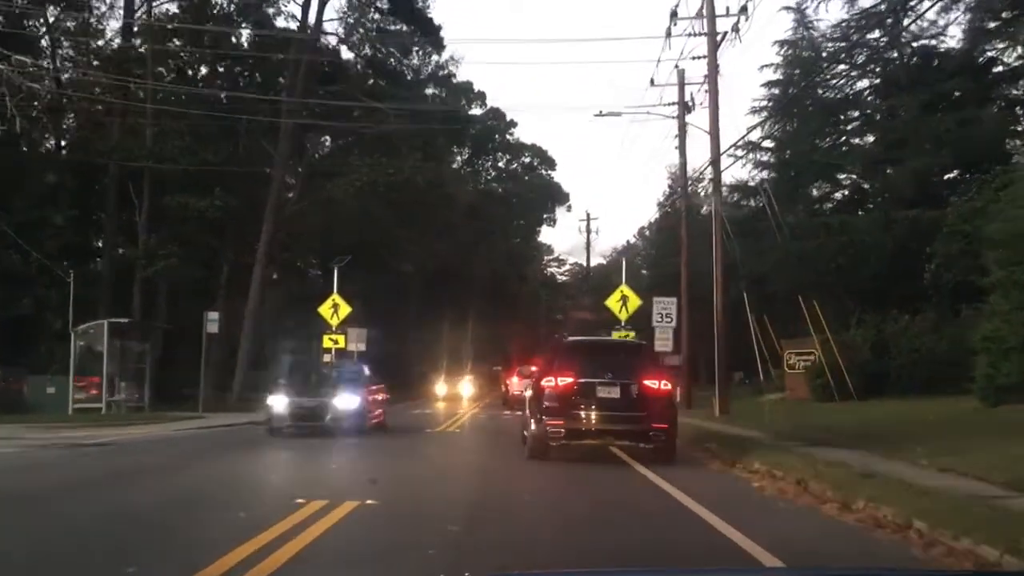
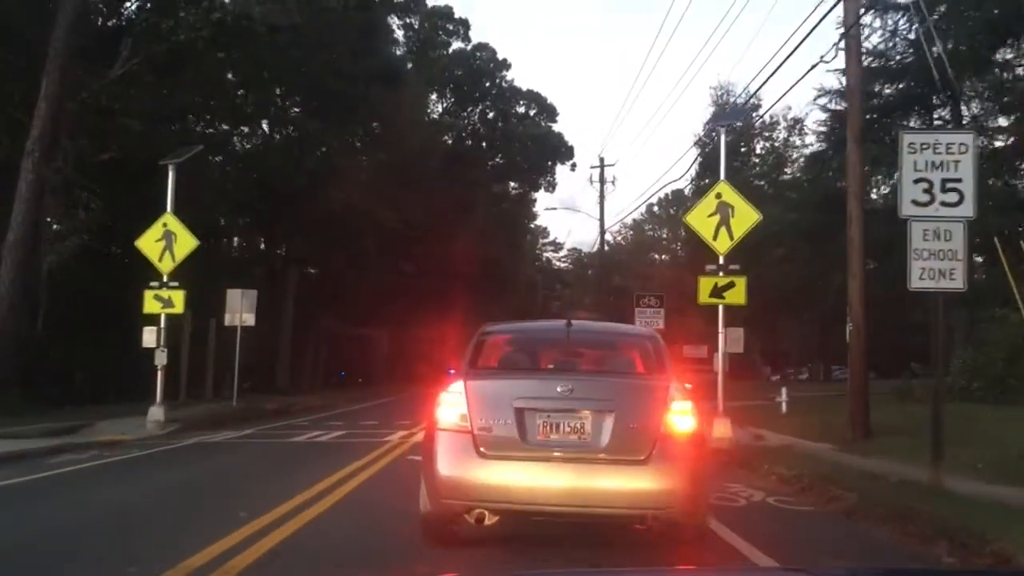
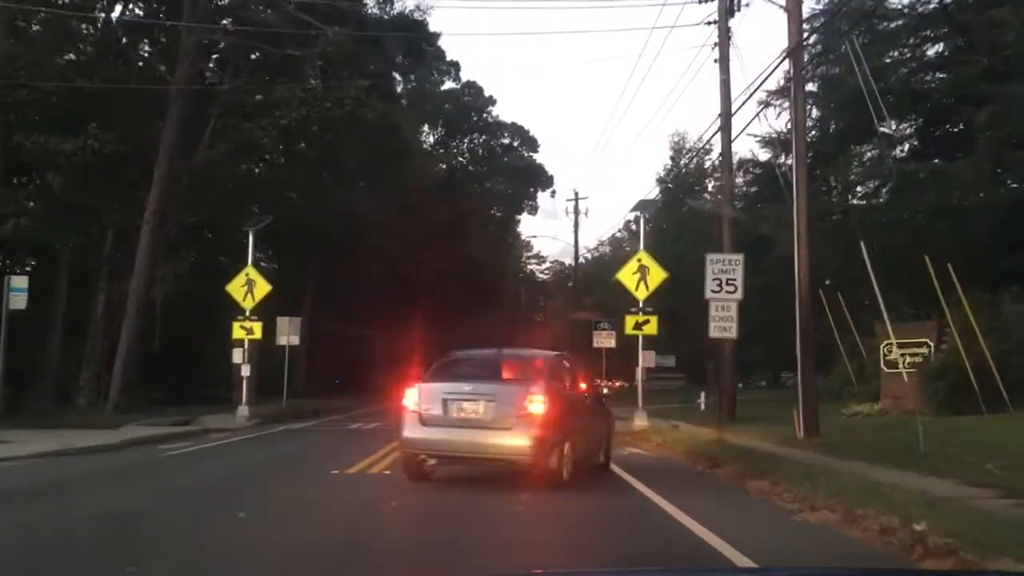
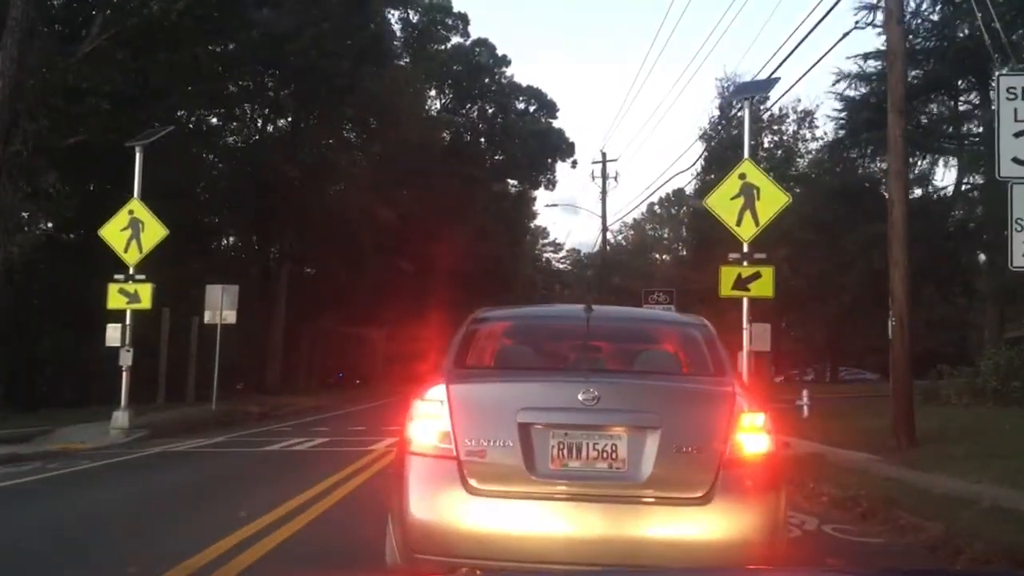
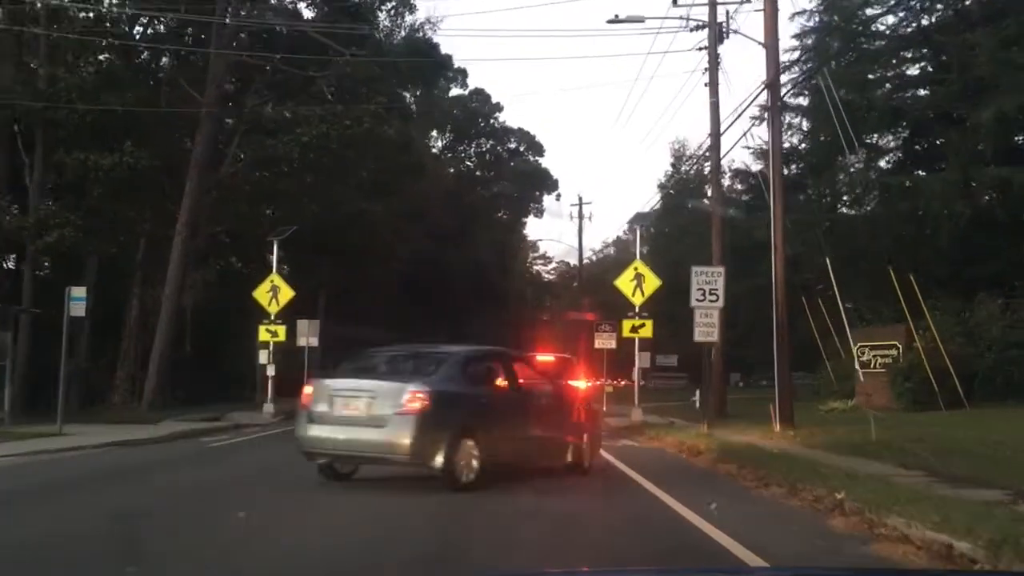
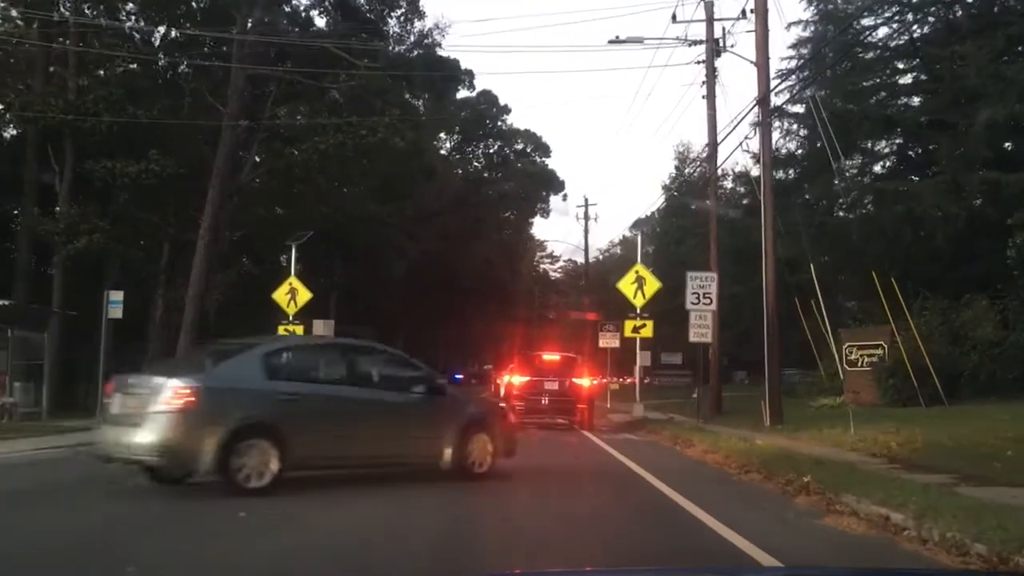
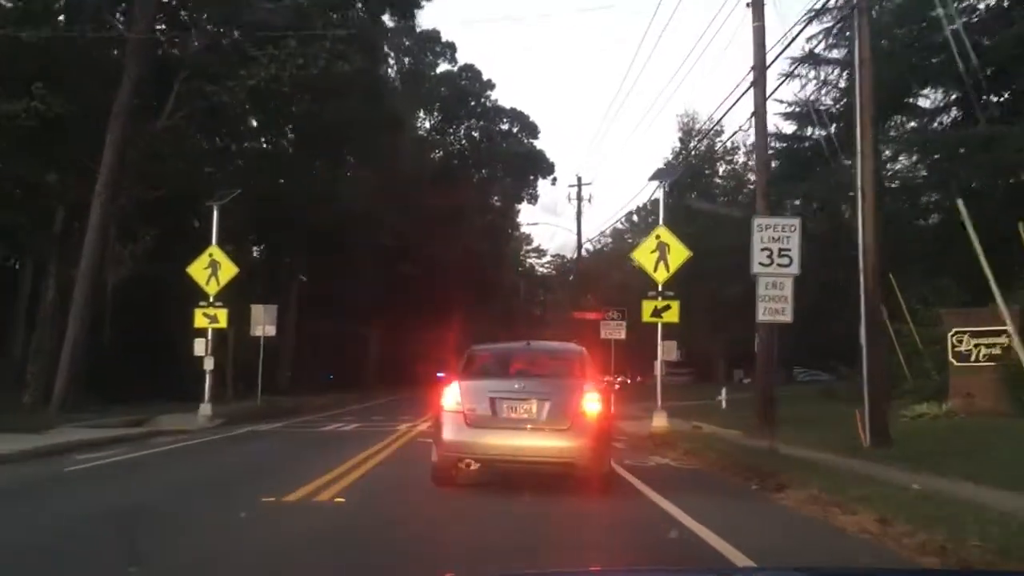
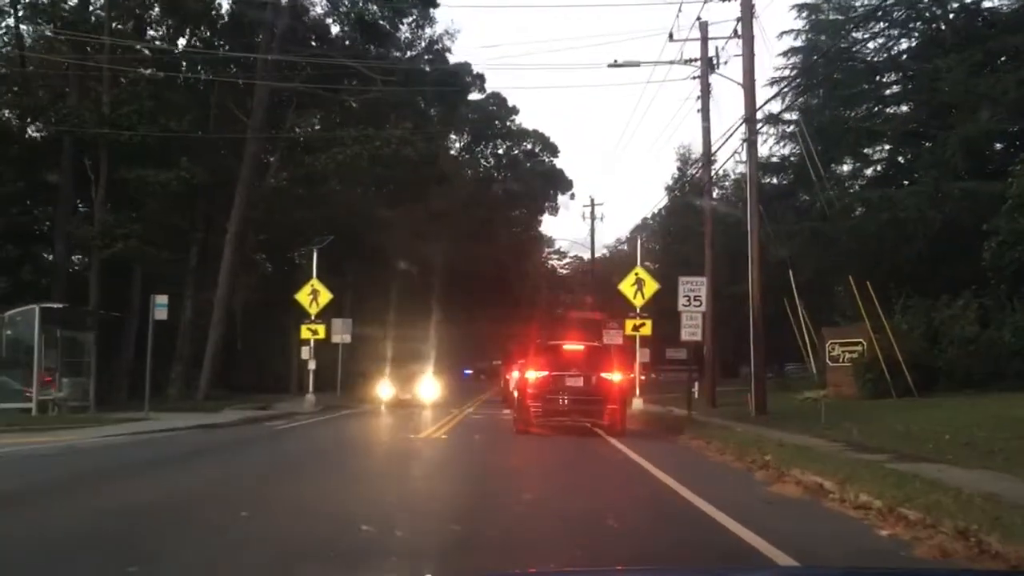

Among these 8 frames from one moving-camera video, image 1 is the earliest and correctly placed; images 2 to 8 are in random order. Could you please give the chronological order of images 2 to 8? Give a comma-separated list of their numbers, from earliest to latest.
8, 6, 5, 3, 7, 2, 4
